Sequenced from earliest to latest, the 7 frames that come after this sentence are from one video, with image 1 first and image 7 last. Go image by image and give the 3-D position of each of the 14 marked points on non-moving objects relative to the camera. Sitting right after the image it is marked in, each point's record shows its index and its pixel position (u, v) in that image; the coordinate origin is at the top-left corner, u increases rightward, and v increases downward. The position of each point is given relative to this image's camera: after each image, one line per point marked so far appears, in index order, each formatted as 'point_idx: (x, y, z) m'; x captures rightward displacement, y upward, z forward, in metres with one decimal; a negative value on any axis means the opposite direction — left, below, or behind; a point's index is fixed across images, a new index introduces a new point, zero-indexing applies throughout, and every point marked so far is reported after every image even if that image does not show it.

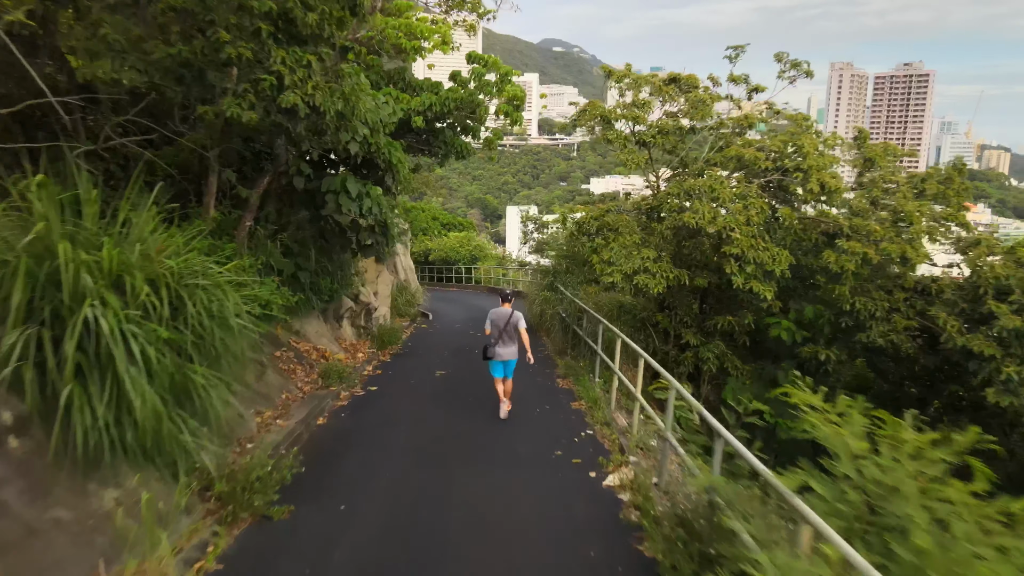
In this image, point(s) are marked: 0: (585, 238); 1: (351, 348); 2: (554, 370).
0: (+0.8, +0.6, +8.3) m
1: (-2.2, -0.8, +9.8) m
2: (+0.5, -1.0, +8.9) m
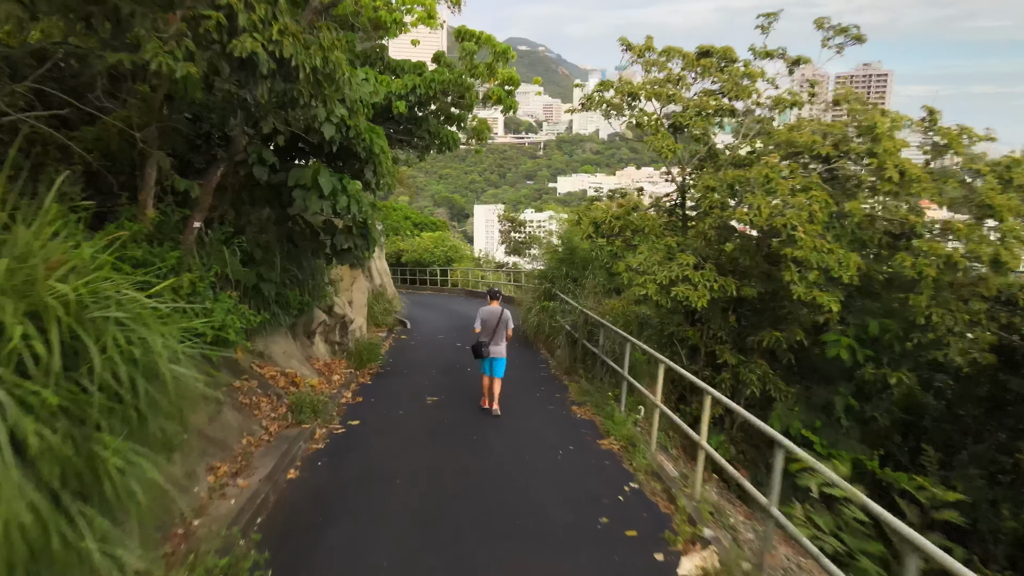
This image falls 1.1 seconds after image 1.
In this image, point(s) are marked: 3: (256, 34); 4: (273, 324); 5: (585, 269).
0: (+0.9, +0.4, +7.0) m
1: (-2.2, -0.9, +8.4) m
2: (+0.6, -1.1, +7.6) m
3: (-1.2, +1.2, +3.3) m
4: (-2.5, -0.4, +7.4) m
5: (+1.2, +0.2, +10.7) m
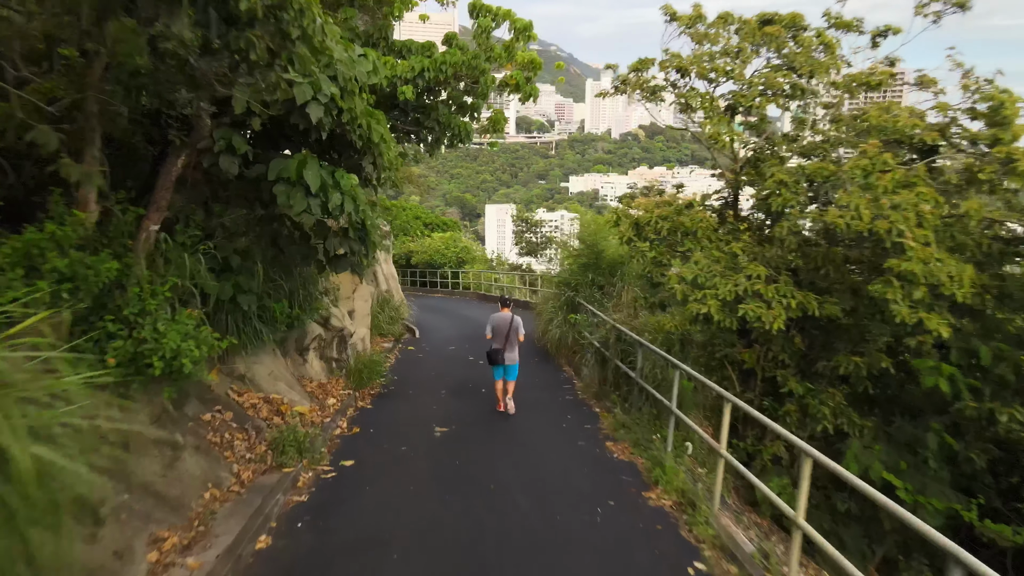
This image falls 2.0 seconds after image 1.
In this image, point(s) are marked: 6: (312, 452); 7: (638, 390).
0: (+1.1, +0.3, +5.9) m
1: (-2.0, -1.1, +7.4) m
2: (+0.8, -1.2, +6.5) m
3: (-1.0, +1.0, +2.3) m
4: (-2.3, -0.5, +6.3) m
5: (+1.4, +0.1, +9.6) m
6: (-1.5, -1.3, +5.6) m
7: (+1.1, -0.9, +6.4) m
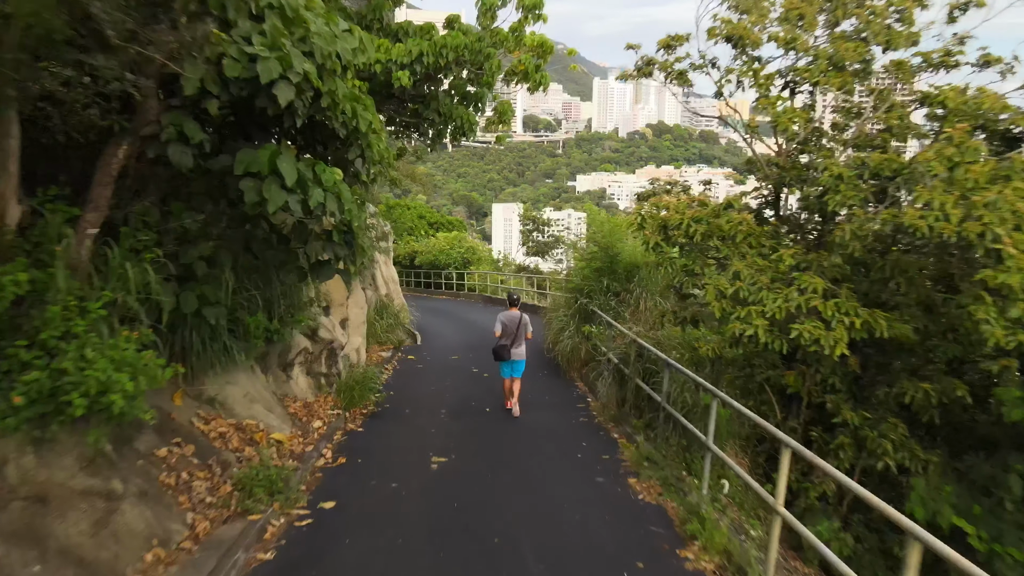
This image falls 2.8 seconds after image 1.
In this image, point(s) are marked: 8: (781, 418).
0: (+1.1, +0.2, +5.1) m
1: (-1.9, -1.1, +6.6) m
2: (+0.8, -1.3, +5.7) m
3: (-1.0, +1.0, +1.5) m
4: (-2.2, -0.6, +5.5) m
5: (+1.5, 0.0, +8.8) m
6: (-1.5, -1.3, +4.8) m
7: (+1.2, -1.0, +5.6) m
8: (+2.0, -1.0, +5.4) m
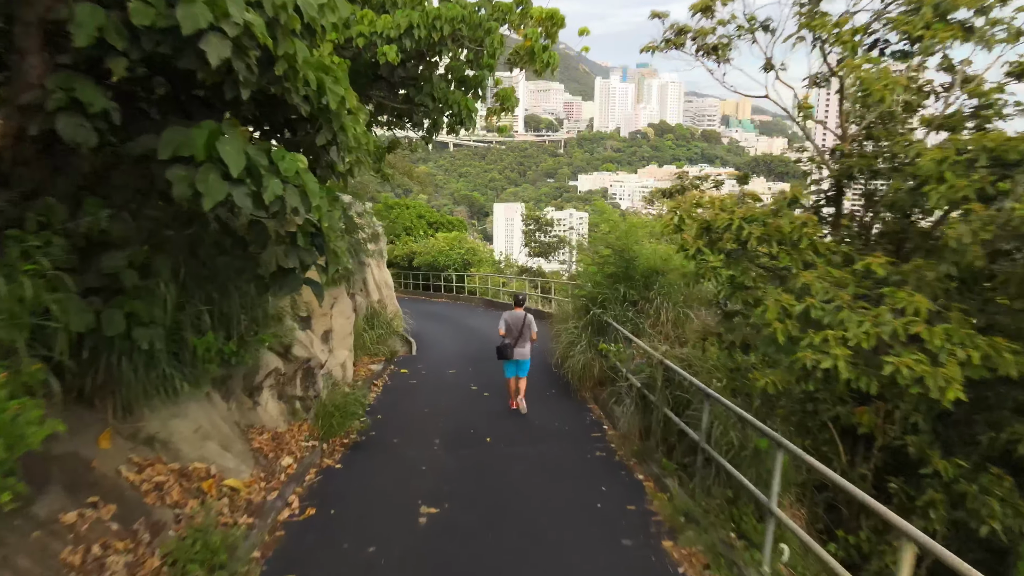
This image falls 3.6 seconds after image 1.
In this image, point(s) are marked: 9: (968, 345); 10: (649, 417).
0: (+1.2, +0.2, +4.1) m
1: (-1.8, -1.2, +5.6) m
2: (+0.8, -1.4, +4.7) m
3: (-1.0, +0.9, +0.5) m
4: (-2.2, -0.6, +4.5) m
5: (+1.5, -0.1, +7.8) m
6: (-1.5, -1.4, +3.8) m
7: (+1.2, -1.1, +4.6) m
8: (+2.1, -1.1, +4.4) m
9: (+1.9, -0.2, +3.1) m
10: (+1.1, -1.0, +5.6) m
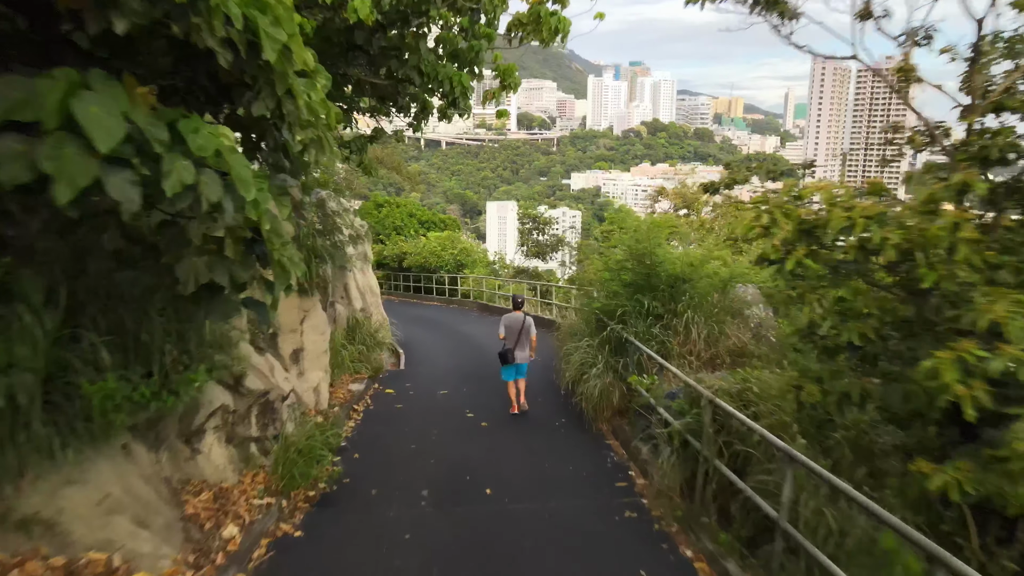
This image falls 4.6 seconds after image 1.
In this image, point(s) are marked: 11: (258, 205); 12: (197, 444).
0: (+1.2, 0.0, +2.9) m
1: (-1.8, -1.3, +4.3) m
2: (+0.9, -1.5, +3.5) m
3: (-0.9, +0.7, -0.8) m
4: (-2.1, -0.8, +3.3) m
5: (+1.6, -0.2, +6.6) m
6: (-1.4, -1.6, +2.6) m
7: (+1.3, -1.2, +3.4) m
8: (+2.1, -1.2, +3.2) m
9: (+2.0, -0.4, +1.9) m
10: (+1.1, -1.1, +4.4) m
11: (-1.1, +0.3, +3.0) m
12: (-2.0, -1.0, +4.6) m
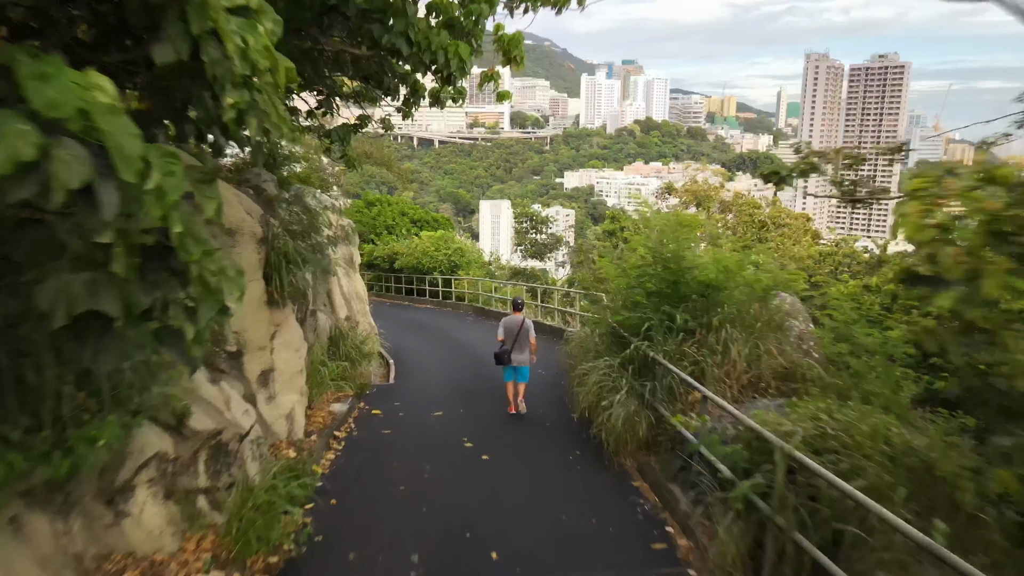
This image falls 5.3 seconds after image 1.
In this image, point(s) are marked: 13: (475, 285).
0: (+1.3, 0.0, +1.9) m
1: (-1.7, -1.4, +3.3) m
2: (+1.0, -1.6, +2.5) m
3: (-0.8, +0.6, -1.8) m
4: (-2.0, -0.9, +2.3) m
5: (+1.6, -0.3, +5.6) m
6: (-1.3, -1.6, +1.5) m
7: (+1.4, -1.3, +2.4) m
8: (+2.2, -1.3, +2.2) m
9: (+2.1, -0.4, +0.9) m
10: (+1.2, -1.2, +3.4) m
11: (-1.0, +0.3, +2.0) m
12: (-2.0, -1.1, +3.6) m
13: (-1.0, +0.1, +19.7) m
